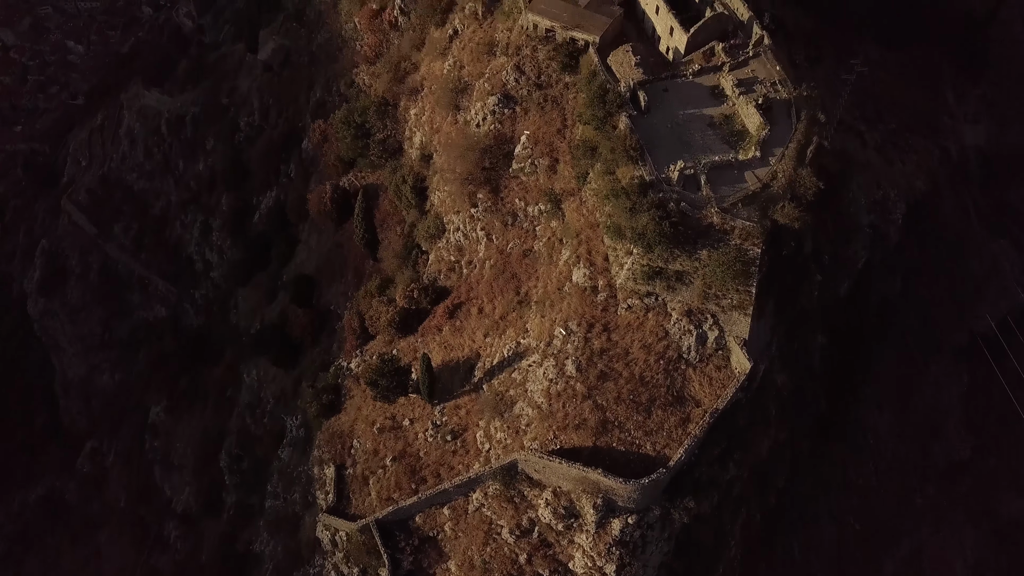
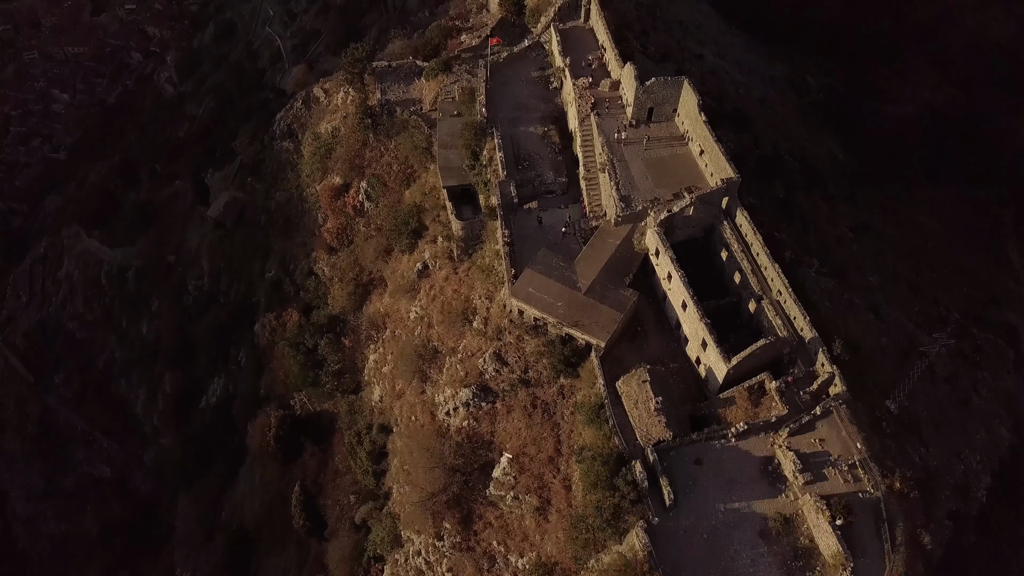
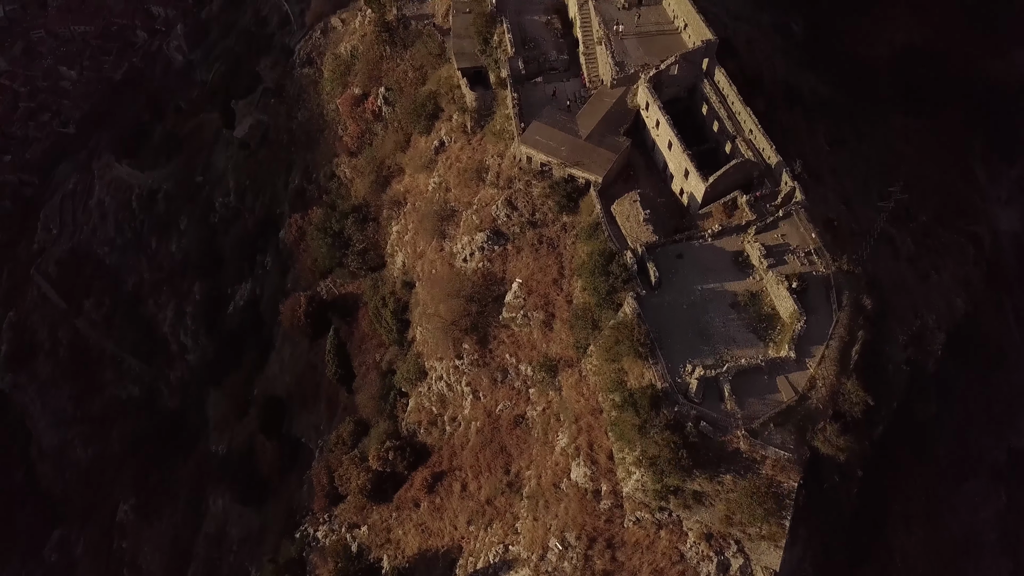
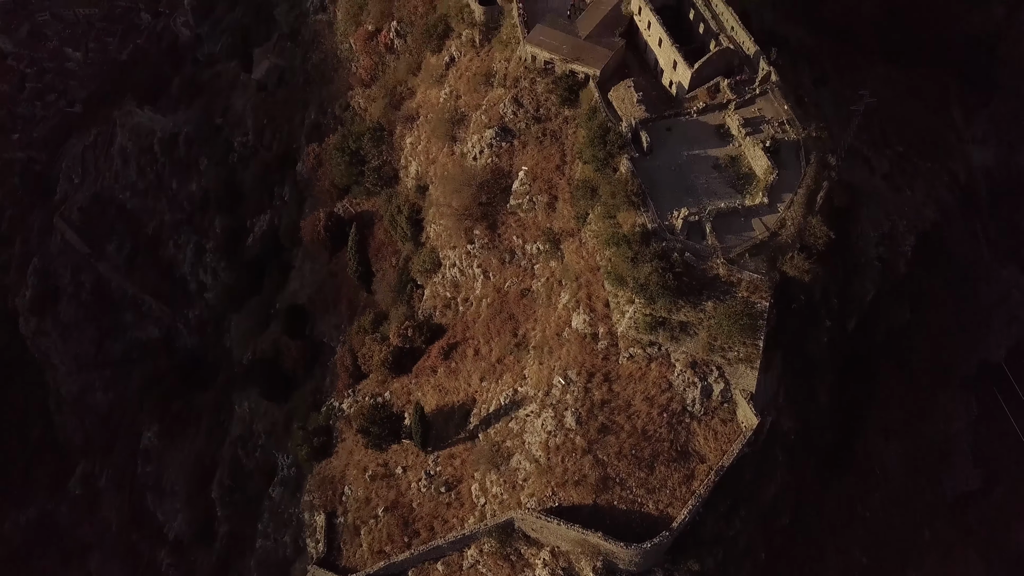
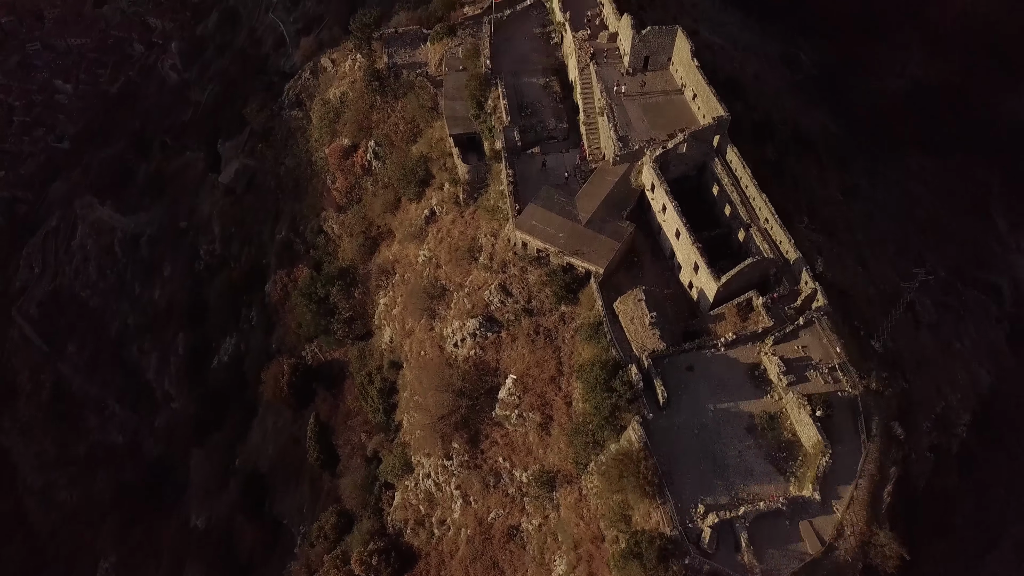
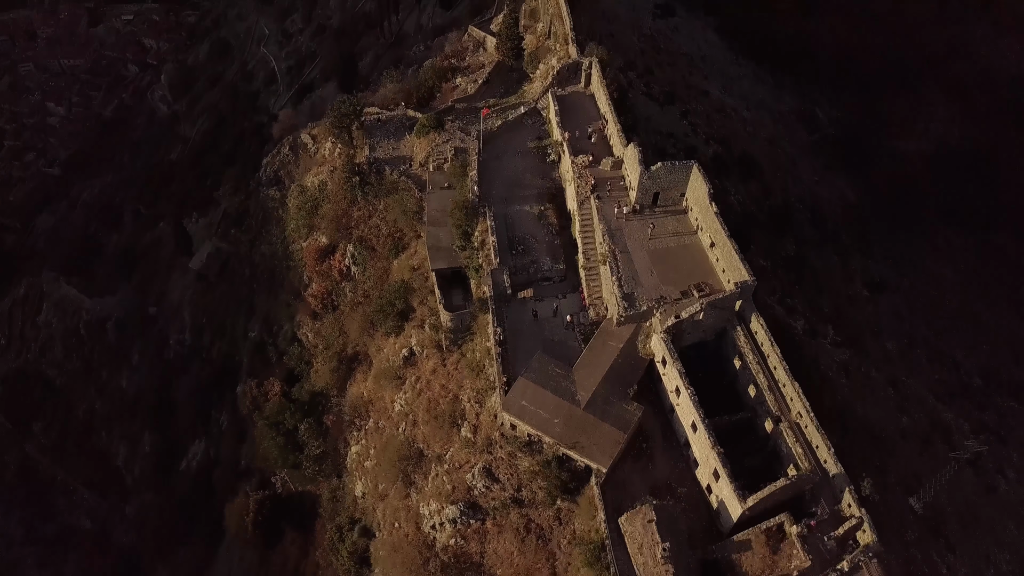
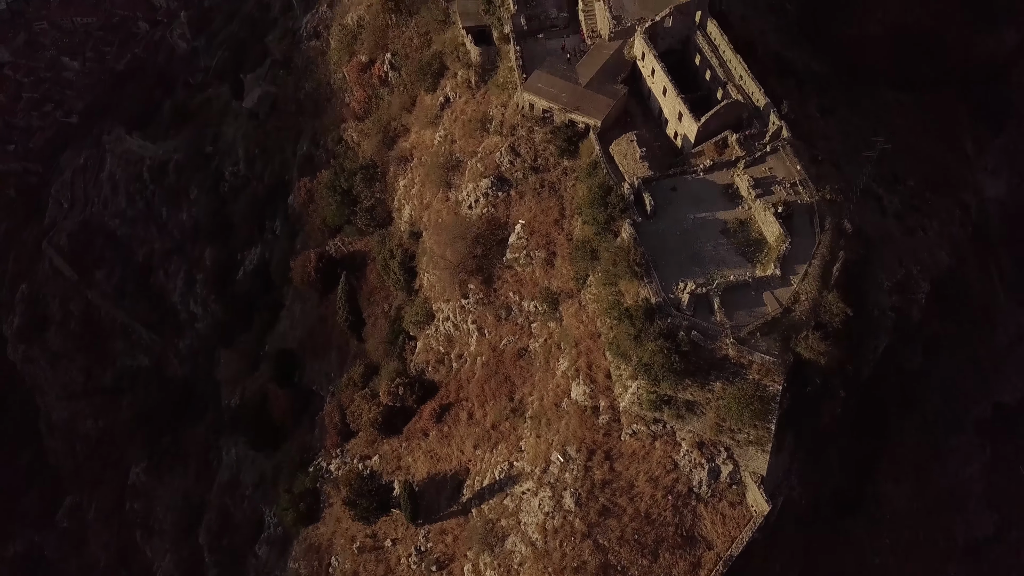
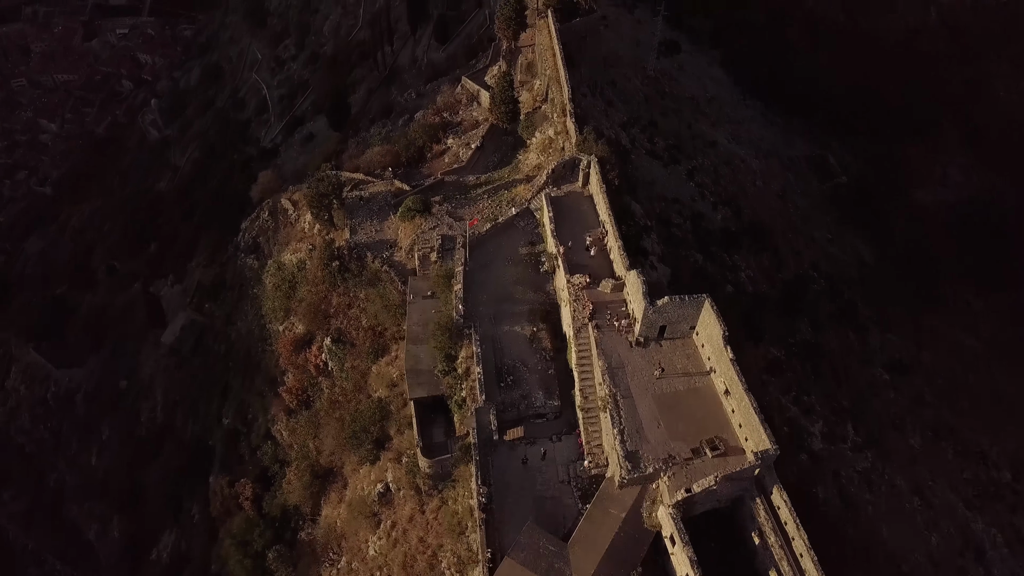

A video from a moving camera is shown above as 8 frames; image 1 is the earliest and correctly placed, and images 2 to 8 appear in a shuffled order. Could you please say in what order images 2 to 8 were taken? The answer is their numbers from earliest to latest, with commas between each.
4, 7, 3, 5, 2, 6, 8
